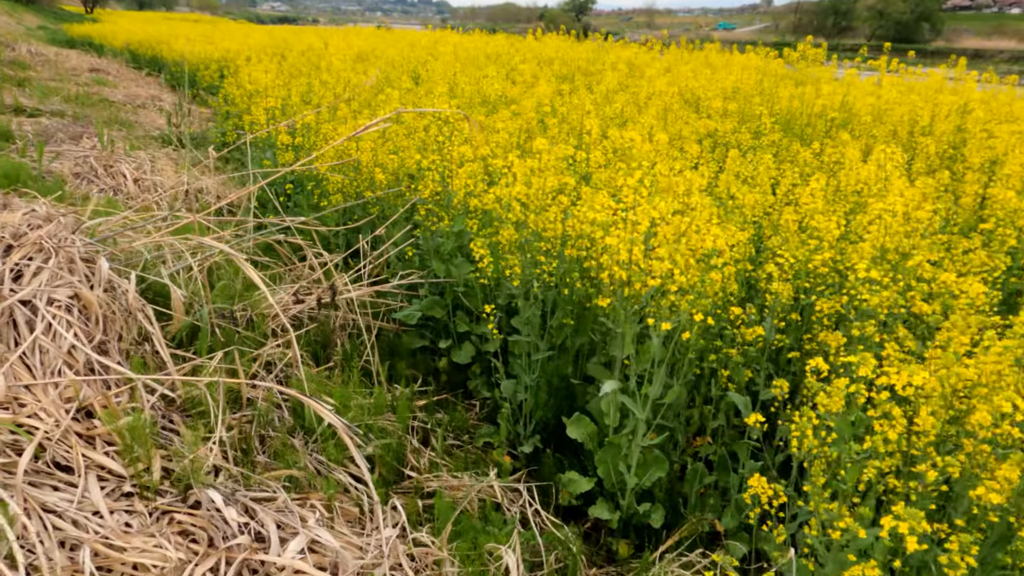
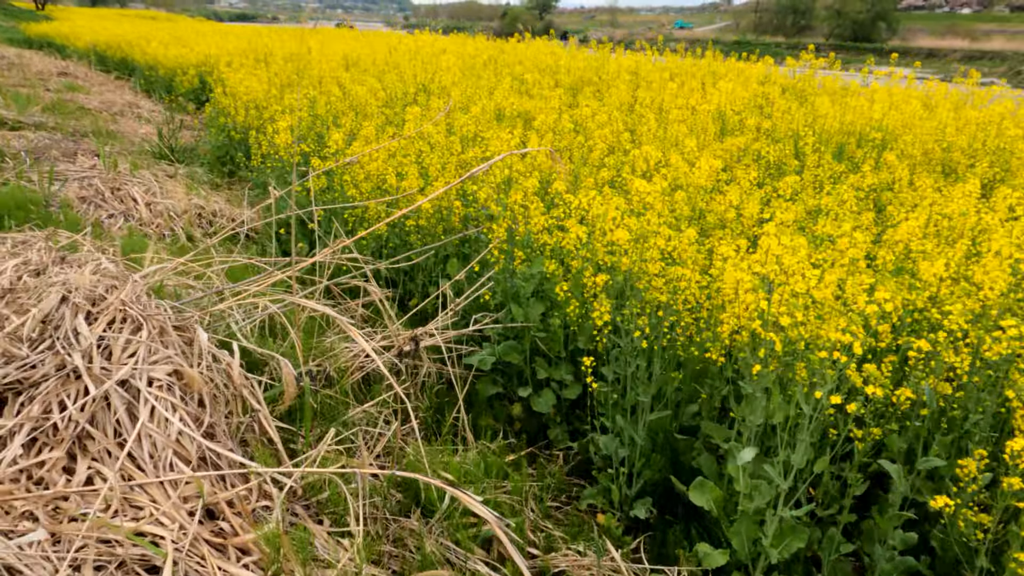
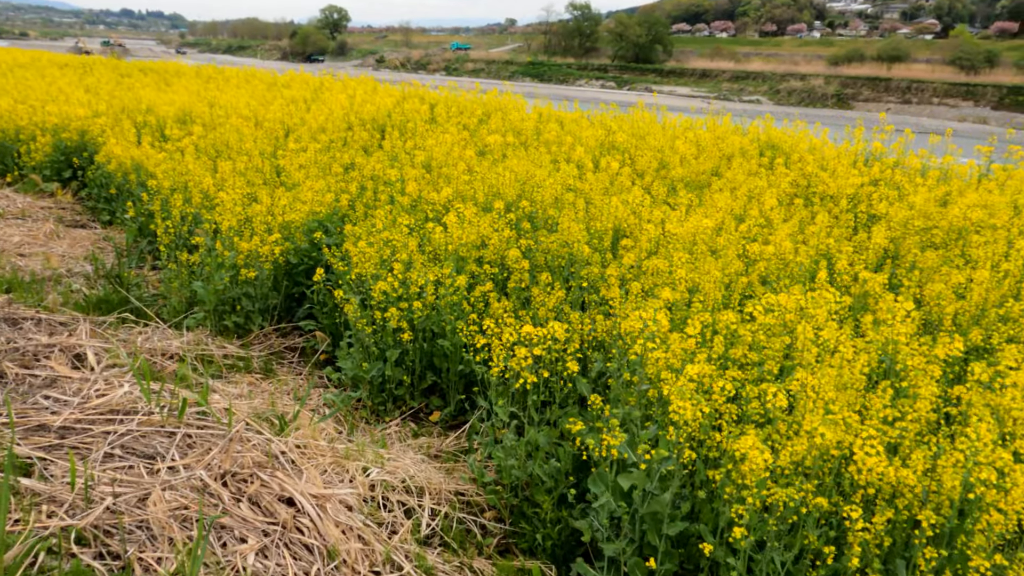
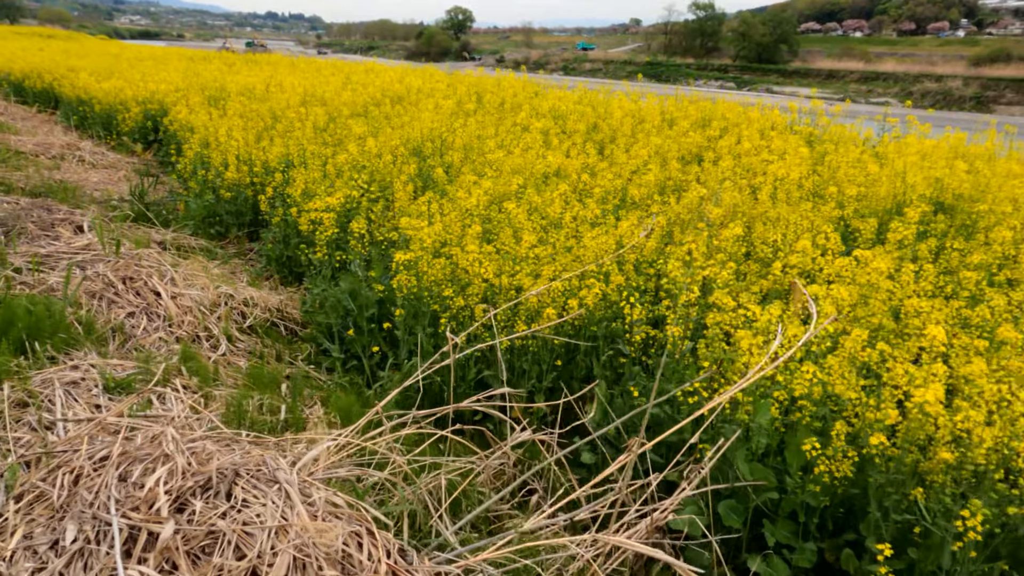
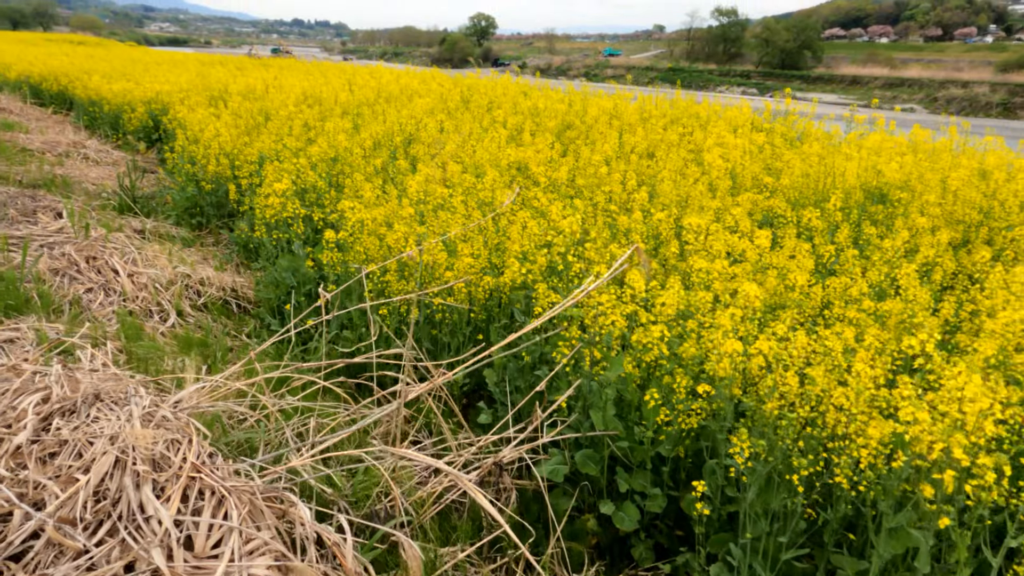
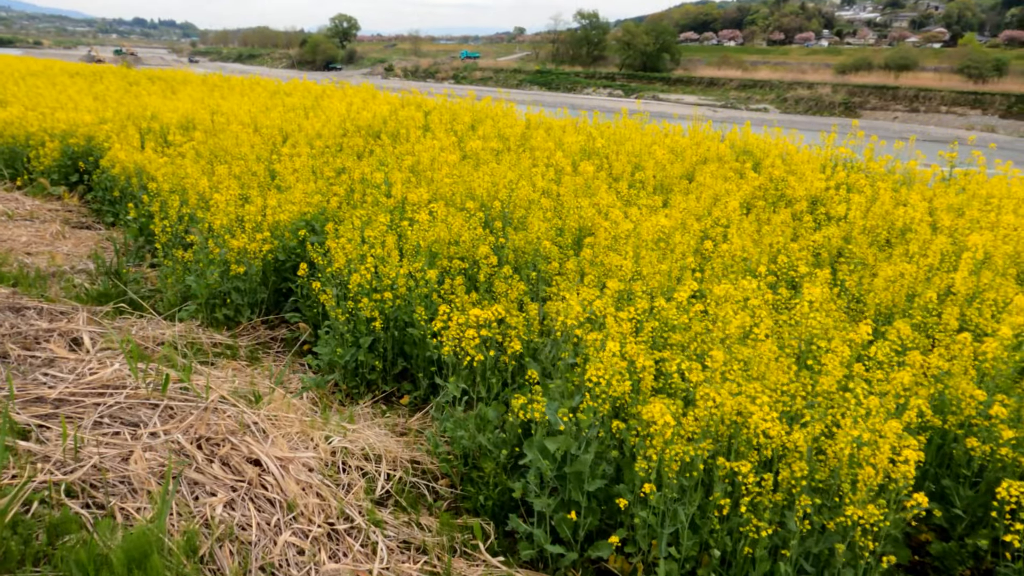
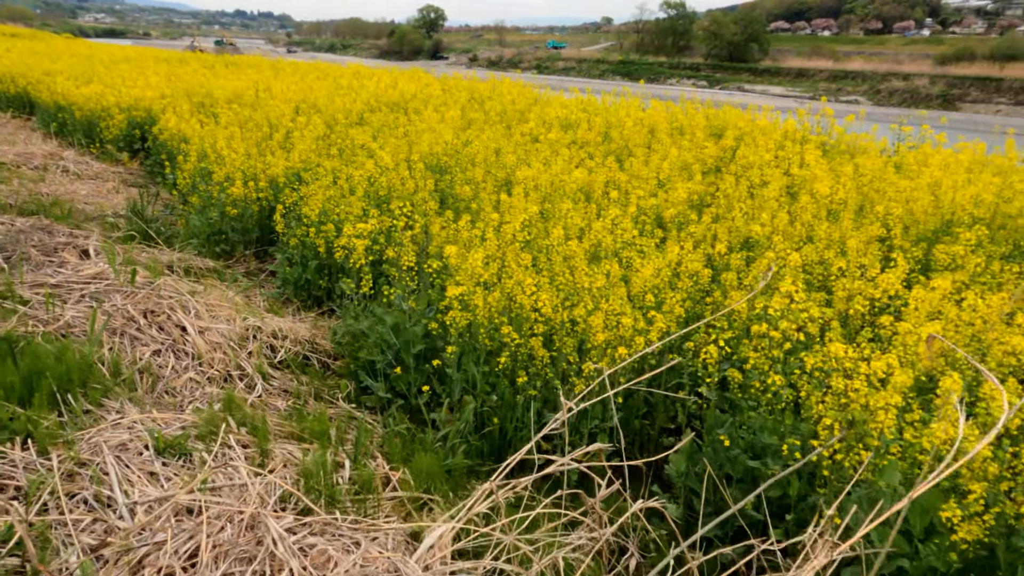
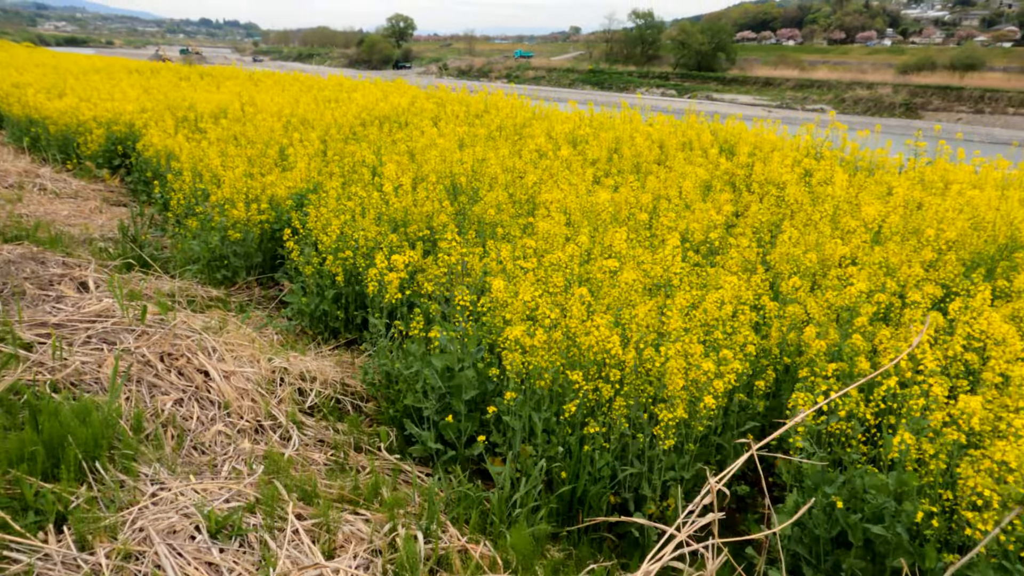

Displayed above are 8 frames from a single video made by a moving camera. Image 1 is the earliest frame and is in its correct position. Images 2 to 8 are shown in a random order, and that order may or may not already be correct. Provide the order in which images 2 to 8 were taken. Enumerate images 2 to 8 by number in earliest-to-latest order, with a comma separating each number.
2, 5, 4, 7, 8, 6, 3
